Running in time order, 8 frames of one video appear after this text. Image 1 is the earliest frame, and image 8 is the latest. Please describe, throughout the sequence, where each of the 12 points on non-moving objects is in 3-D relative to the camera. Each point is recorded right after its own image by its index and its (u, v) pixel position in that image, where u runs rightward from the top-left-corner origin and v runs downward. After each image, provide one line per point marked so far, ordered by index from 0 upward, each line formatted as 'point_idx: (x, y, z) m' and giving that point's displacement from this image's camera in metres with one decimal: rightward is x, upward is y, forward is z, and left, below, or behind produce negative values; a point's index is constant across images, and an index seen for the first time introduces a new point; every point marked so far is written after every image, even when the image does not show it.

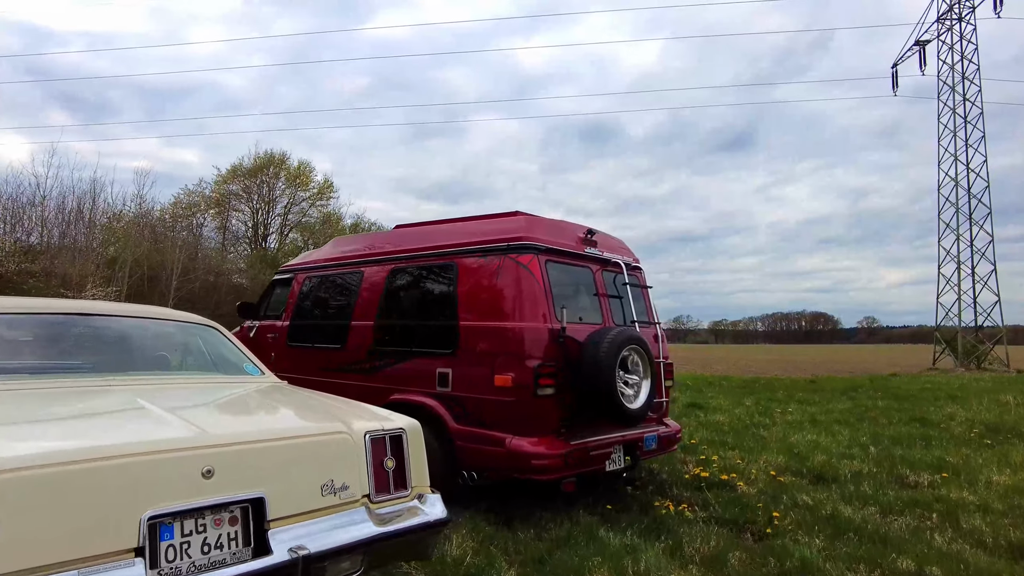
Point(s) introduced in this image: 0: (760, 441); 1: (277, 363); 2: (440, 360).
0: (+3.6, -2.2, +8.6) m
1: (-2.8, -0.9, +7.0) m
2: (-0.6, -0.6, +5.1) m
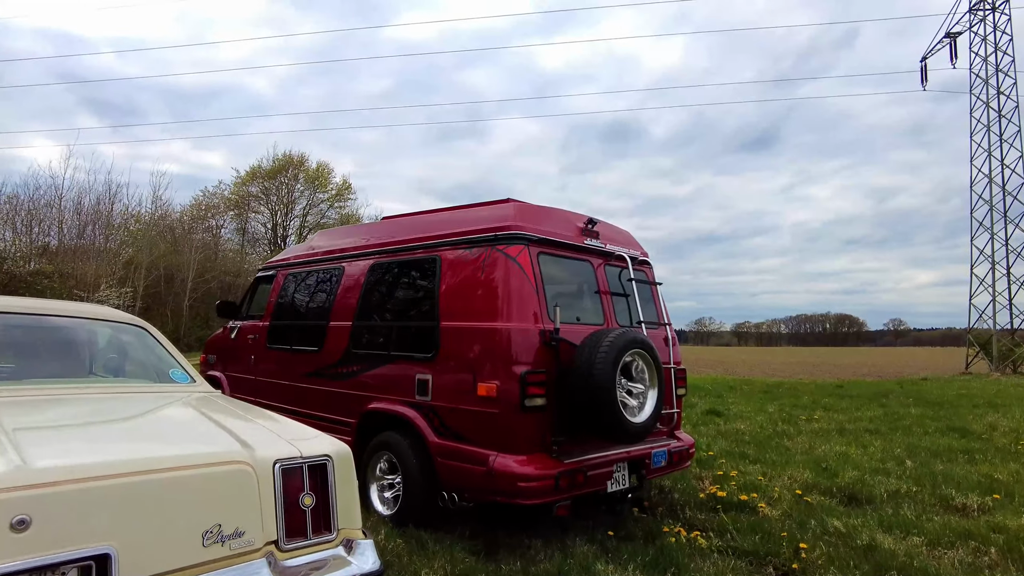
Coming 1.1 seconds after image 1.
0: (+3.6, -2.2, +7.9) m
1: (-2.8, -0.9, +6.5) m
2: (-0.7, -0.6, +4.5) m
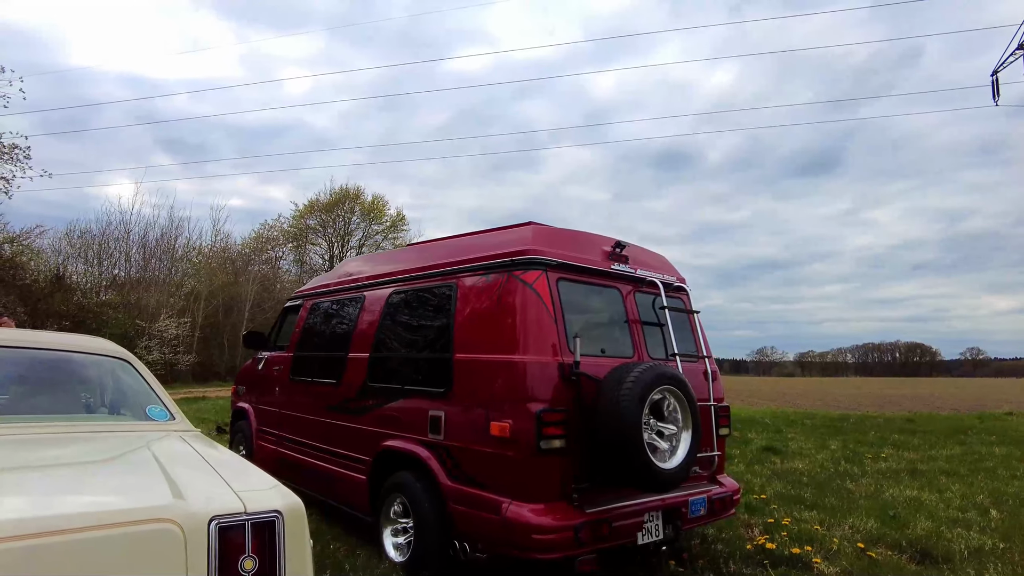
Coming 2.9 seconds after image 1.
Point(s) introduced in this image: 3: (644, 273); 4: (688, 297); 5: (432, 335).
0: (+4.0, -2.6, +7.2) m
1: (-2.5, -1.2, +6.4) m
2: (-0.6, -0.8, +4.2) m
3: (+1.1, +0.1, +4.7) m
4: (+1.5, -0.1, +5.0) m
5: (-0.6, -0.4, +4.5) m
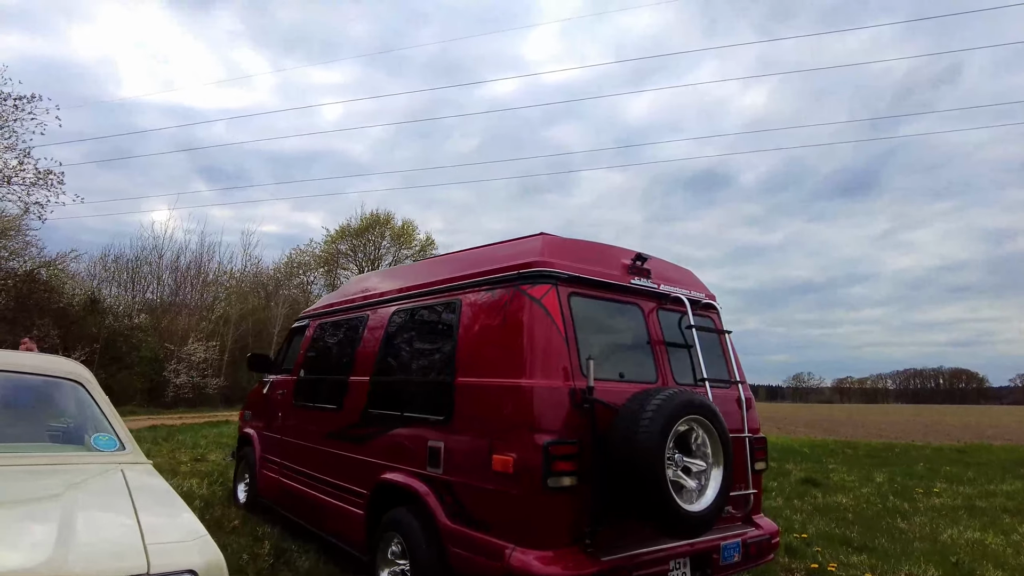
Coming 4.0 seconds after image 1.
0: (+4.2, -2.8, +6.5) m
1: (-2.3, -1.4, +6.0) m
2: (-0.5, -0.9, +3.8) m
3: (+1.1, 0.0, +4.3) m
4: (+1.6, -0.2, +4.5) m
5: (-0.5, -0.5, +4.1) m
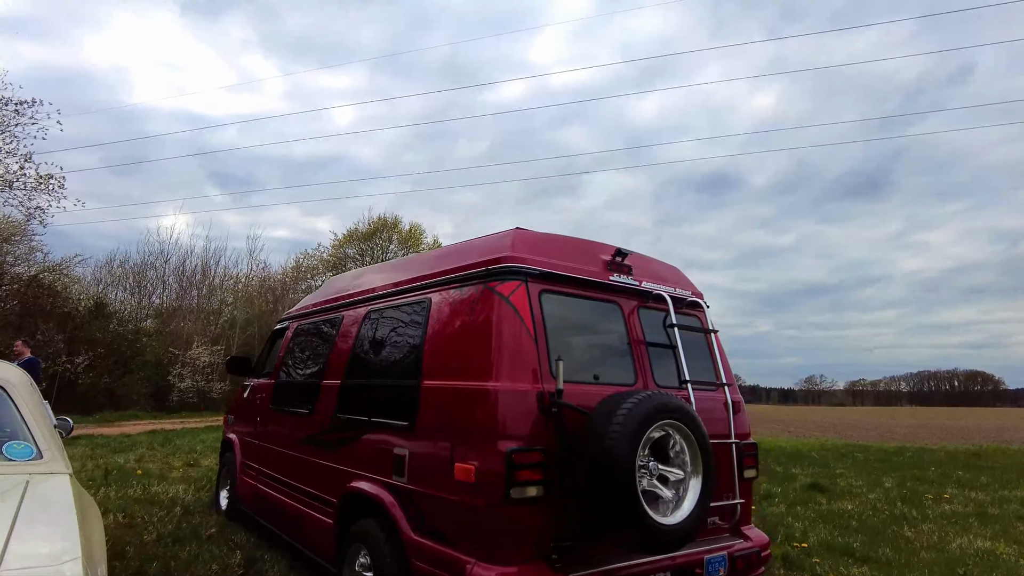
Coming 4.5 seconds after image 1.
0: (+4.1, -2.7, +6.2) m
1: (-2.5, -1.4, +5.9) m
2: (-0.7, -0.9, +3.6) m
3: (+0.9, 0.0, +4.0) m
4: (+1.4, -0.2, +4.3) m
5: (-0.7, -0.5, +3.9) m
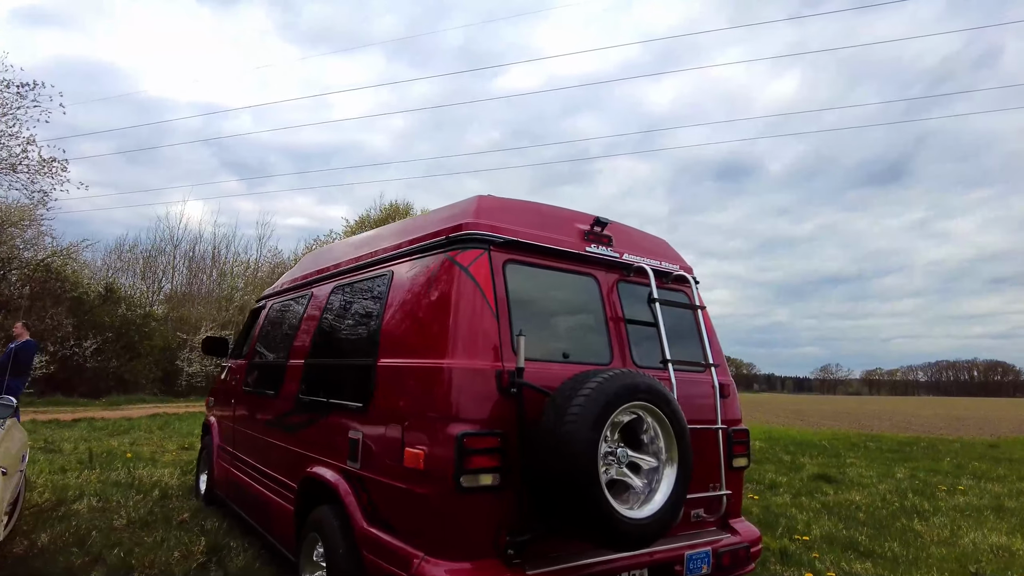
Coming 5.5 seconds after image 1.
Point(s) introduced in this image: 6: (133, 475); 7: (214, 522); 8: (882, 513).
0: (+4.0, -2.5, +5.8) m
1: (-2.6, -1.2, +5.6) m
2: (-0.9, -0.7, +3.3) m
3: (+0.8, +0.2, +3.7) m
4: (+1.2, 0.0, +4.0) m
5: (-0.9, -0.3, +3.6) m
6: (-4.7, -2.3, +7.4) m
7: (-2.7, -2.1, +5.3) m
8: (+4.5, -2.8, +7.2) m
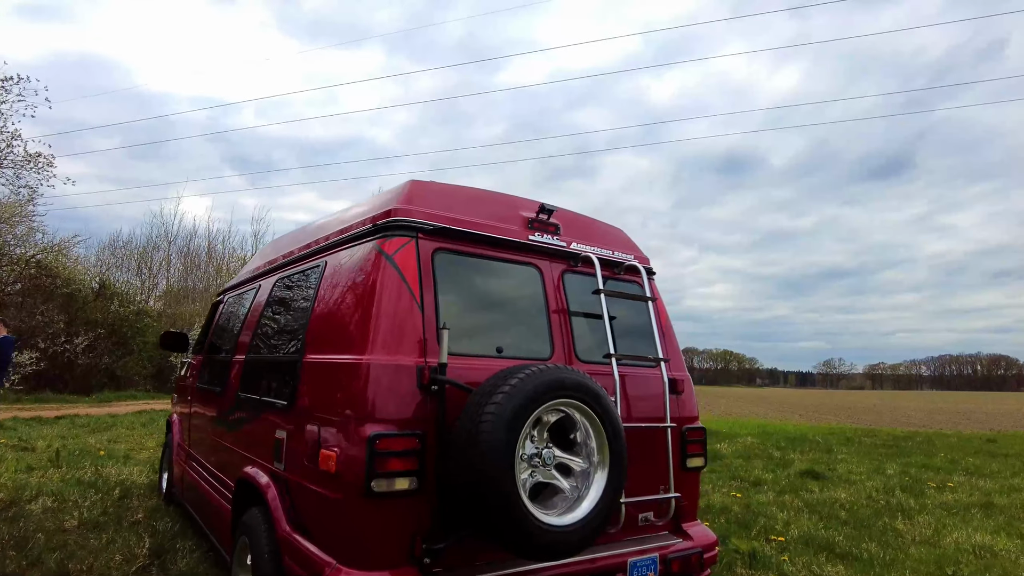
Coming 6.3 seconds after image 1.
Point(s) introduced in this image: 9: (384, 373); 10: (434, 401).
0: (+3.6, -2.5, +5.6) m
1: (-3.0, -1.1, +5.5) m
2: (-1.2, -0.7, +3.2) m
3: (+0.4, +0.2, +3.5) m
4: (+0.9, 0.0, +3.8) m
5: (-1.3, -0.2, +3.4) m
6: (-5.1, -2.3, +7.2) m
7: (-3.0, -2.0, +5.1) m
8: (+4.2, -2.7, +7.0) m
9: (-0.6, -0.4, +2.6) m
10: (-0.3, -0.5, +2.6) m
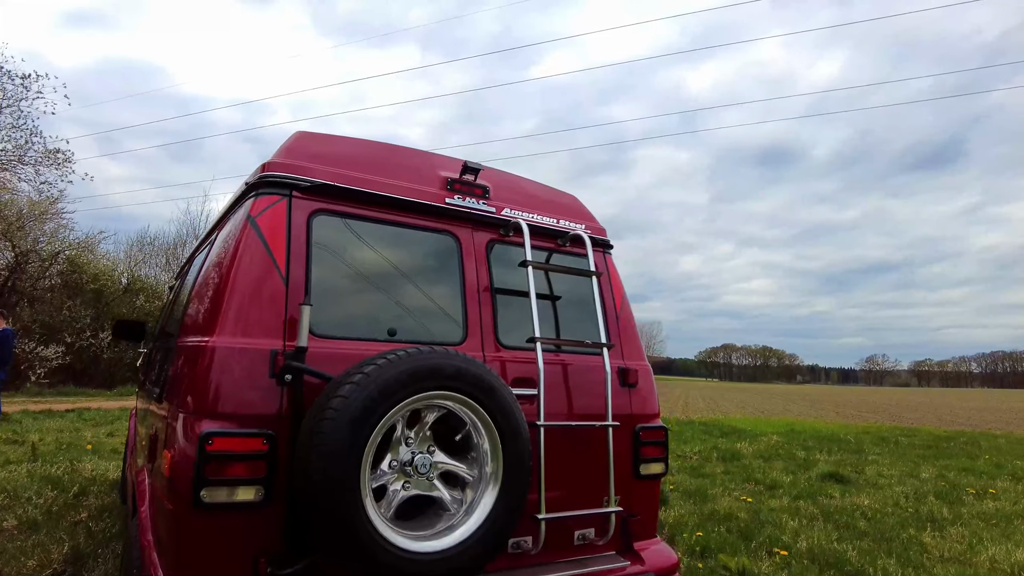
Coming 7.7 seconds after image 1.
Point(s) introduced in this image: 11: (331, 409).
0: (+3.4, -2.3, +4.9) m
1: (-3.2, -1.0, +5.1) m
2: (-1.6, -0.6, +2.7) m
3: (0.0, +0.4, +3.0) m
4: (+0.5, +0.2, +3.2) m
5: (-1.6, -0.1, +3.0) m
6: (-5.2, -2.1, +7.0) m
7: (-3.3, -1.9, +4.8) m
8: (+4.0, -2.5, +6.3) m
9: (-1.0, -0.2, +2.1) m
10: (-0.8, -0.4, +2.1) m
11: (-0.5, -0.4, +1.8) m
